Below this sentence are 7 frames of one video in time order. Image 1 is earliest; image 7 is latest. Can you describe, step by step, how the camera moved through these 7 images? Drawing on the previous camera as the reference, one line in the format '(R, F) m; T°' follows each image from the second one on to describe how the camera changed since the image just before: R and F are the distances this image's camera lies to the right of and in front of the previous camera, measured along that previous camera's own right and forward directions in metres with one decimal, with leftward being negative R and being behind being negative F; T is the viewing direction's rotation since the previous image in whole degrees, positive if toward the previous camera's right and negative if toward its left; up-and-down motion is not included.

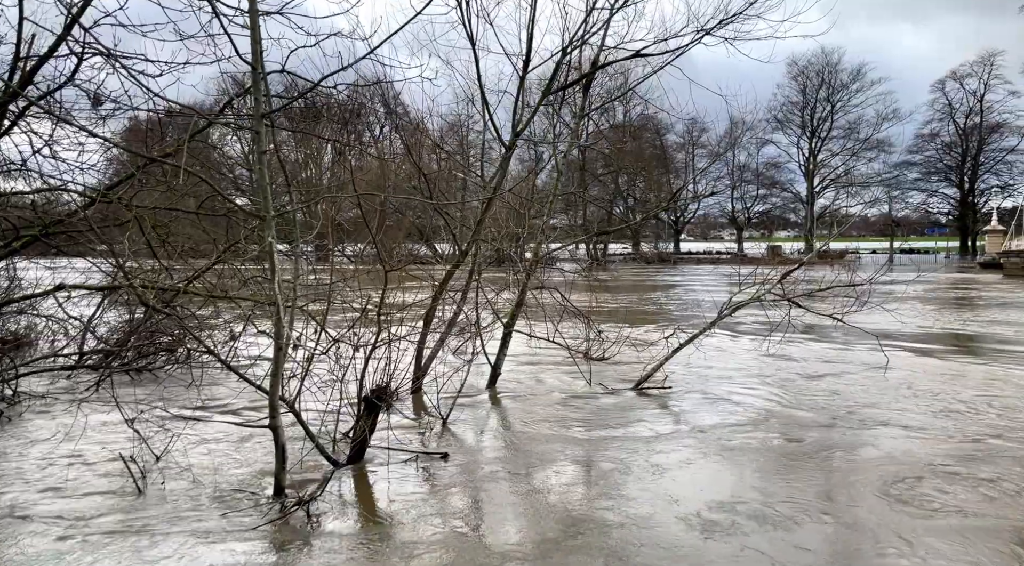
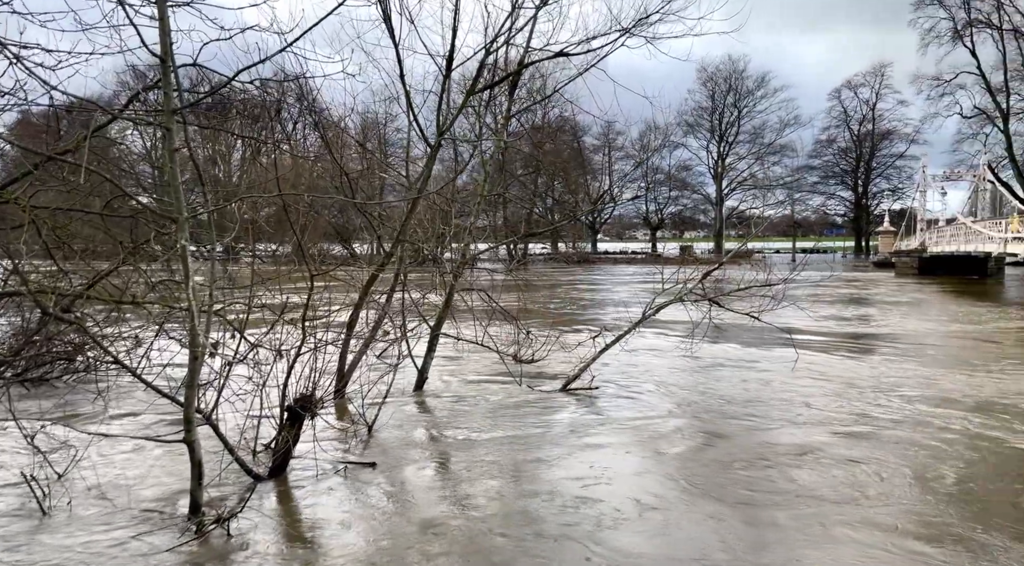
(-0.1, +0.2) m; +5°
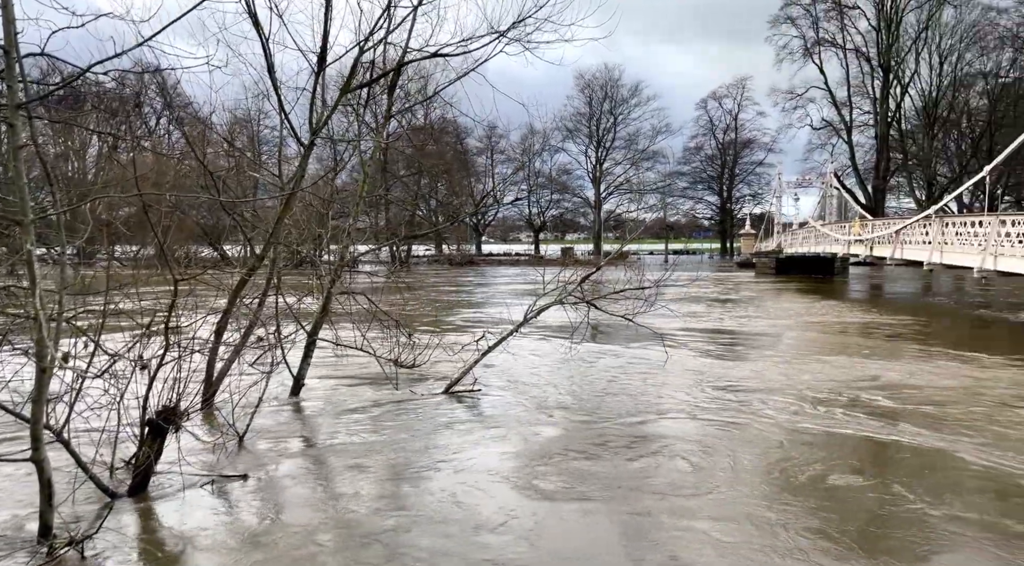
(0.0, +0.1) m; +8°
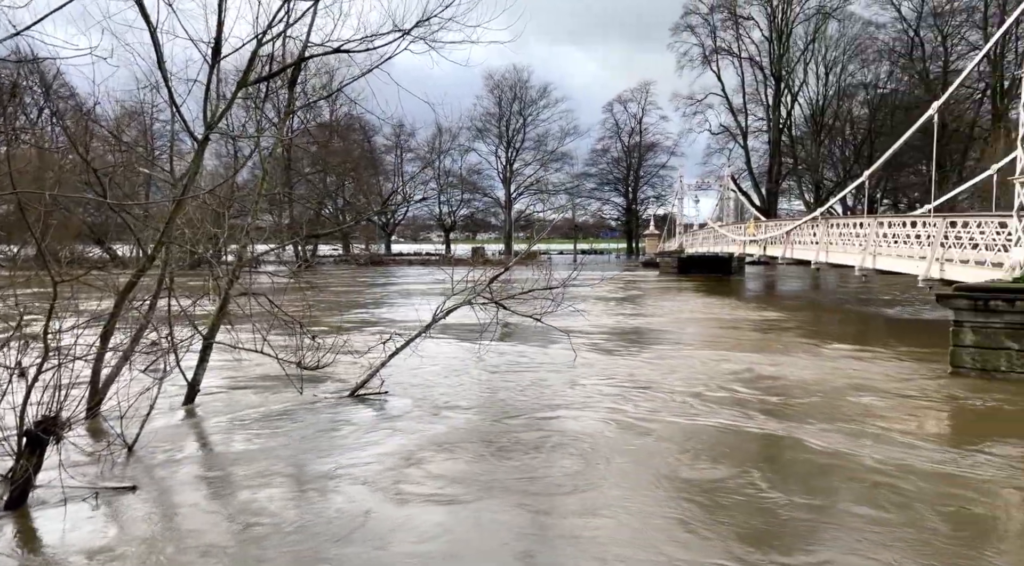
(0.0, 0.0) m; +6°
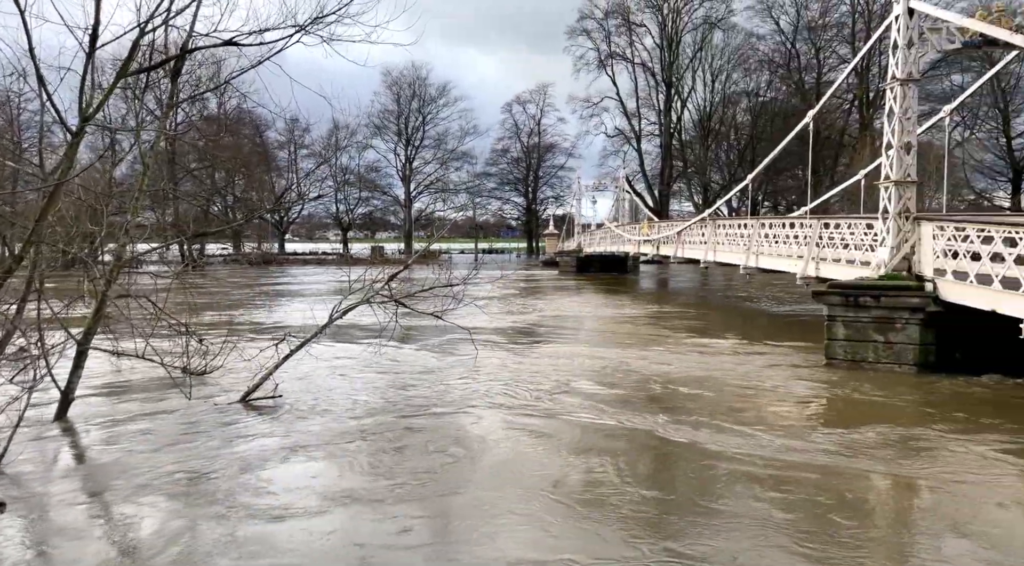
(+0.1, 0.0) m; +6°
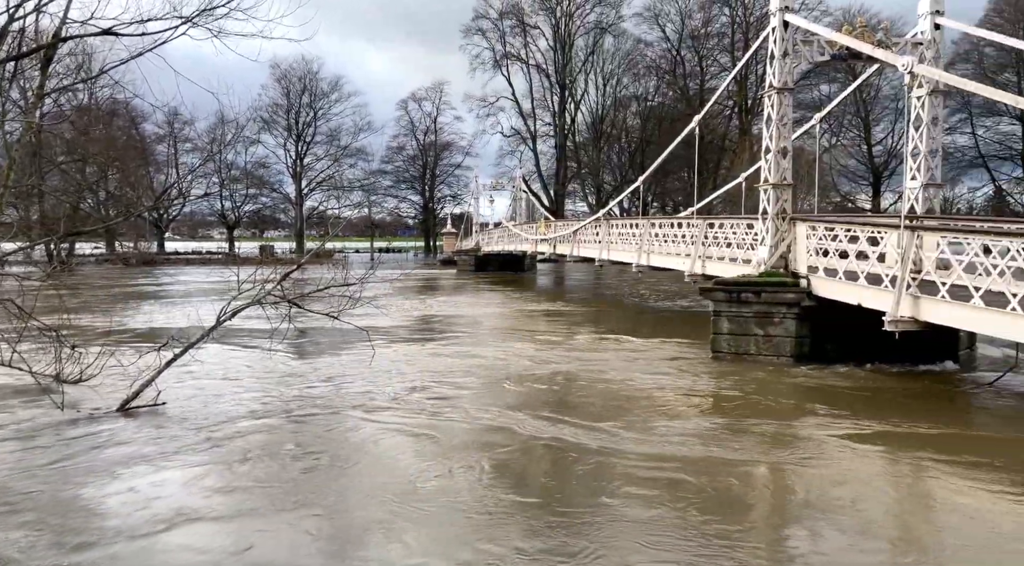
(0.0, -0.1) m; +7°
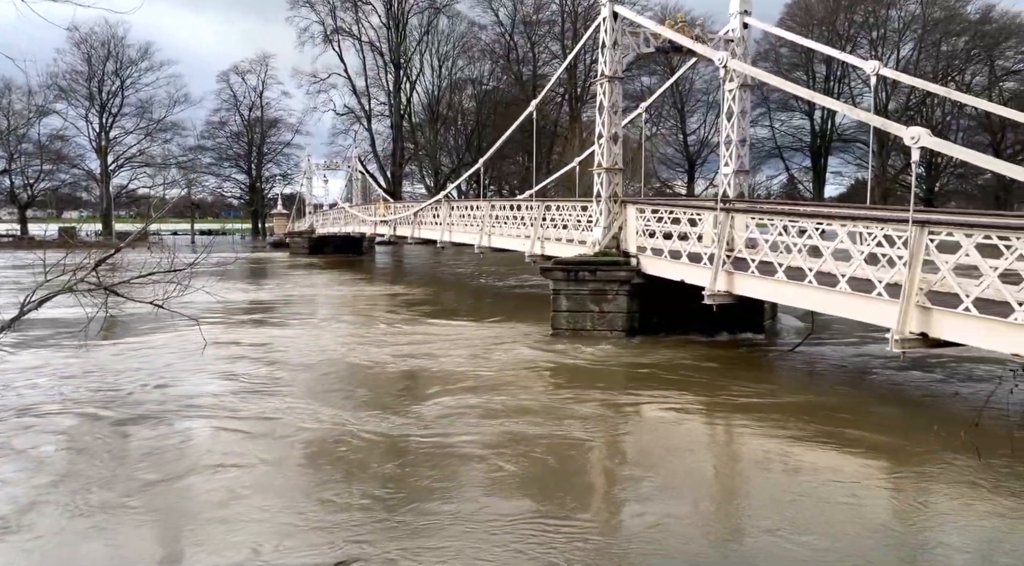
(-0.1, -0.4) m; +11°
